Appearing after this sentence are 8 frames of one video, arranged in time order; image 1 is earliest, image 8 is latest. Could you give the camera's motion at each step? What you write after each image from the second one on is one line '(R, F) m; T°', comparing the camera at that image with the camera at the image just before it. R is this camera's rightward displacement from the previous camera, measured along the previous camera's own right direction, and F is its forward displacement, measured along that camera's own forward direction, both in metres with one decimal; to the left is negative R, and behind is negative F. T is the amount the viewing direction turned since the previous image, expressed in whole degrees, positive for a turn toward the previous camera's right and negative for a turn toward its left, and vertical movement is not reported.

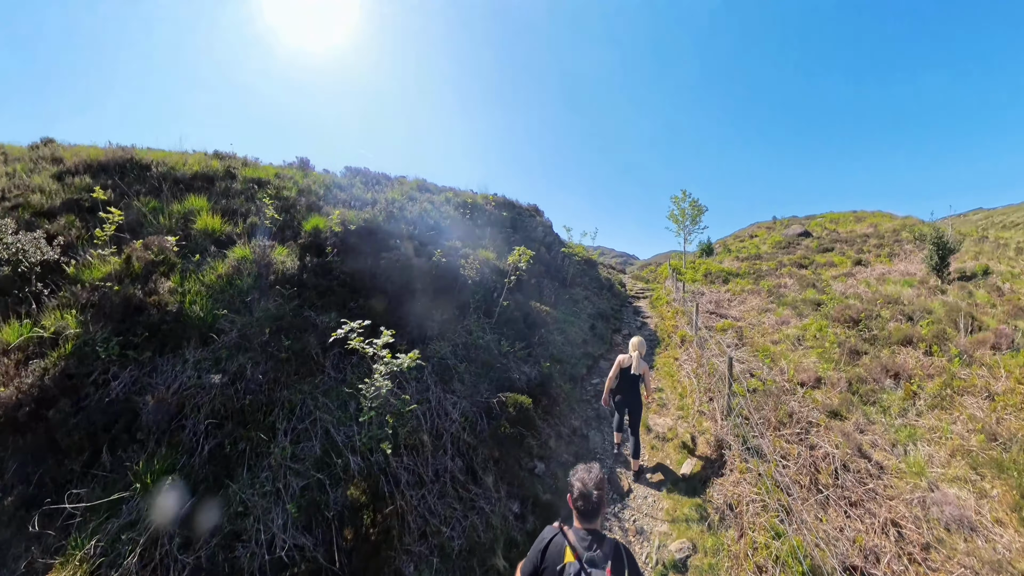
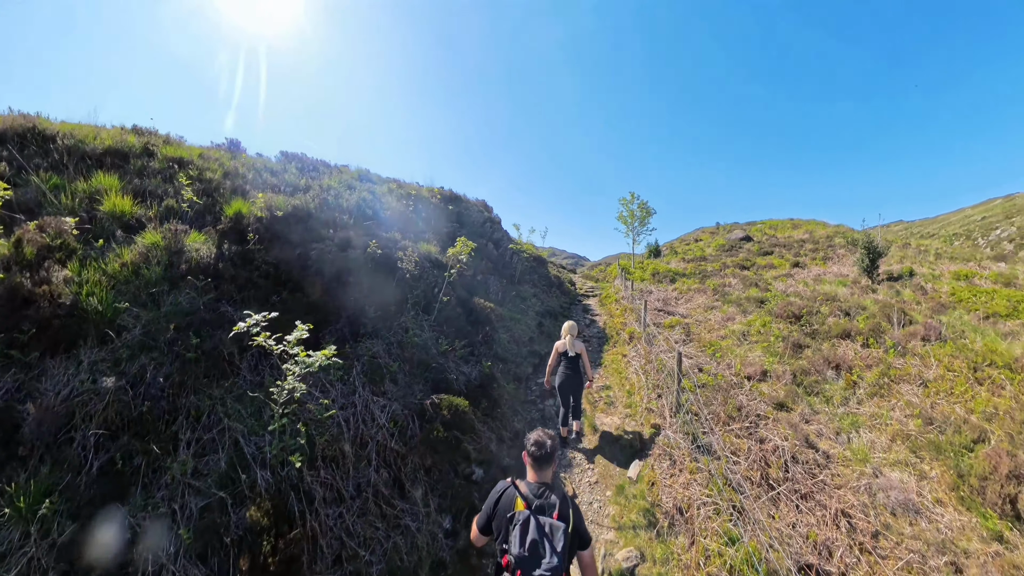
(+0.1, +0.4) m; +5°
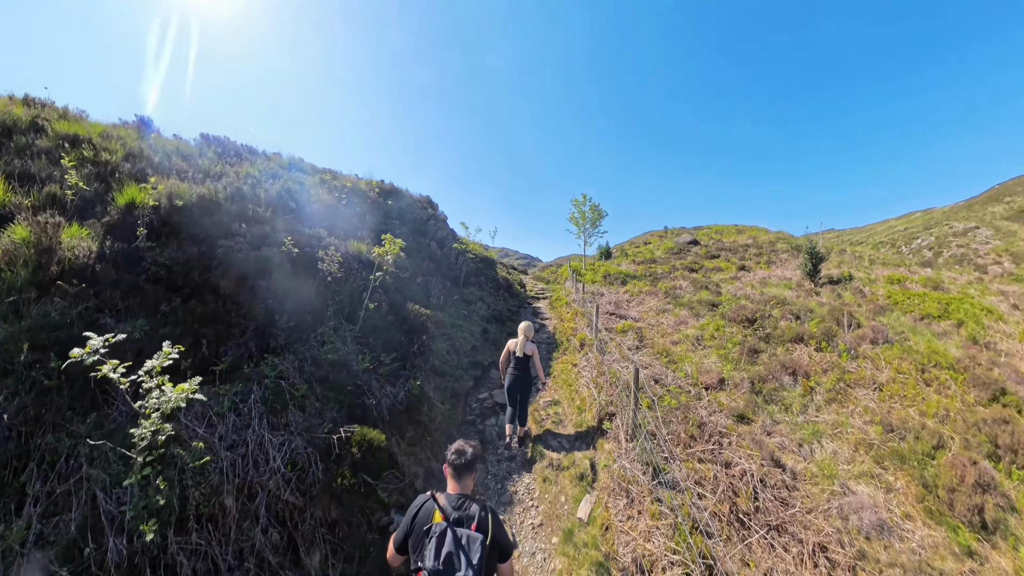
(+0.2, +0.7) m; +5°
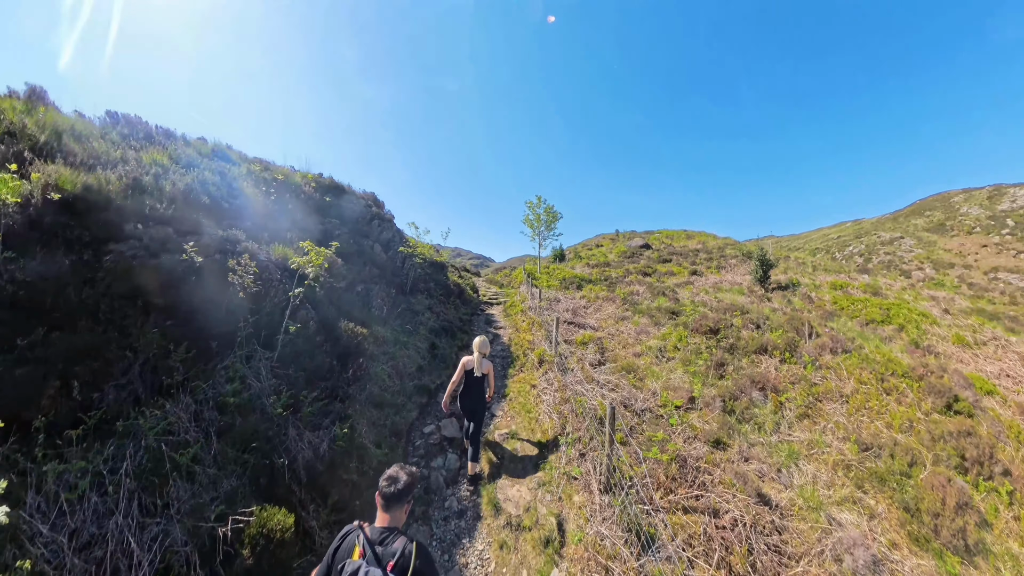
(0.0, +0.7) m; +5°
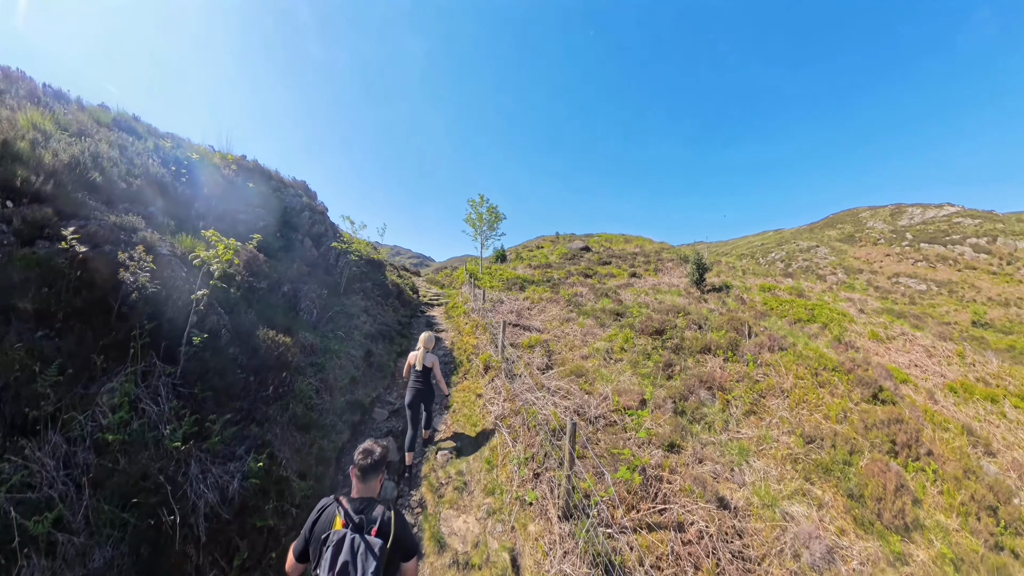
(-0.1, +0.4) m; +7°
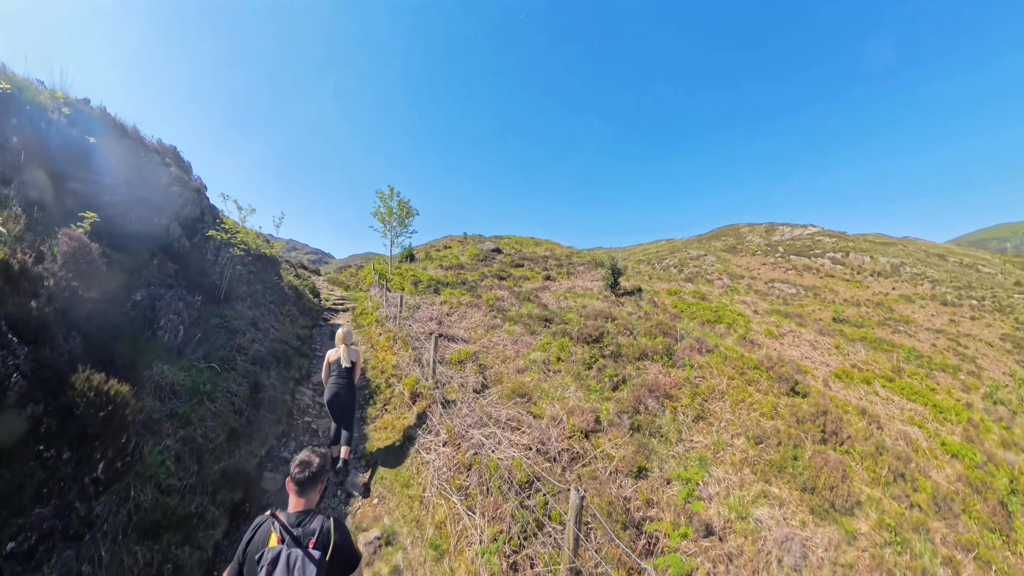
(-0.3, +1.1) m; +11°
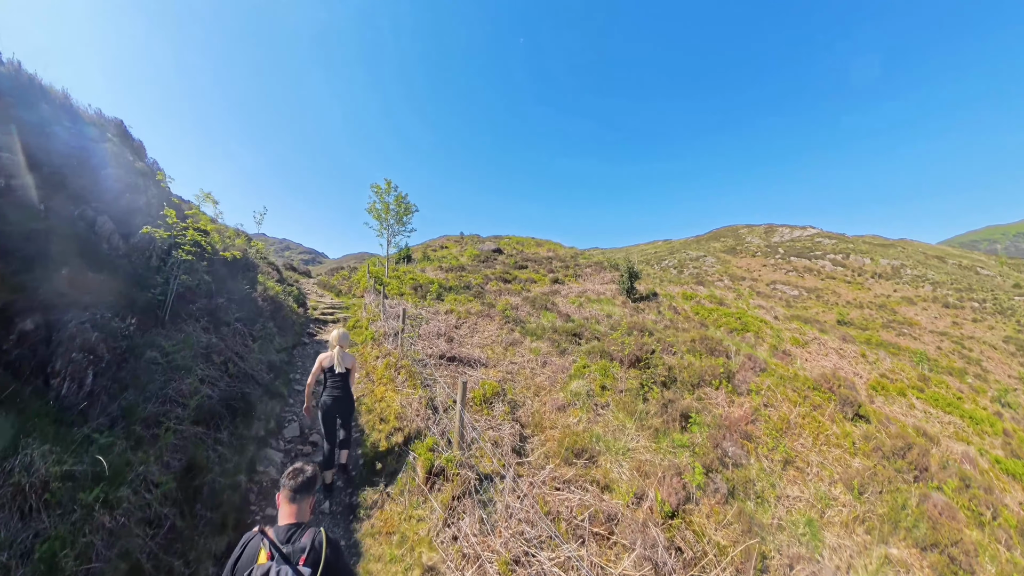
(-0.5, +1.7) m; +1°
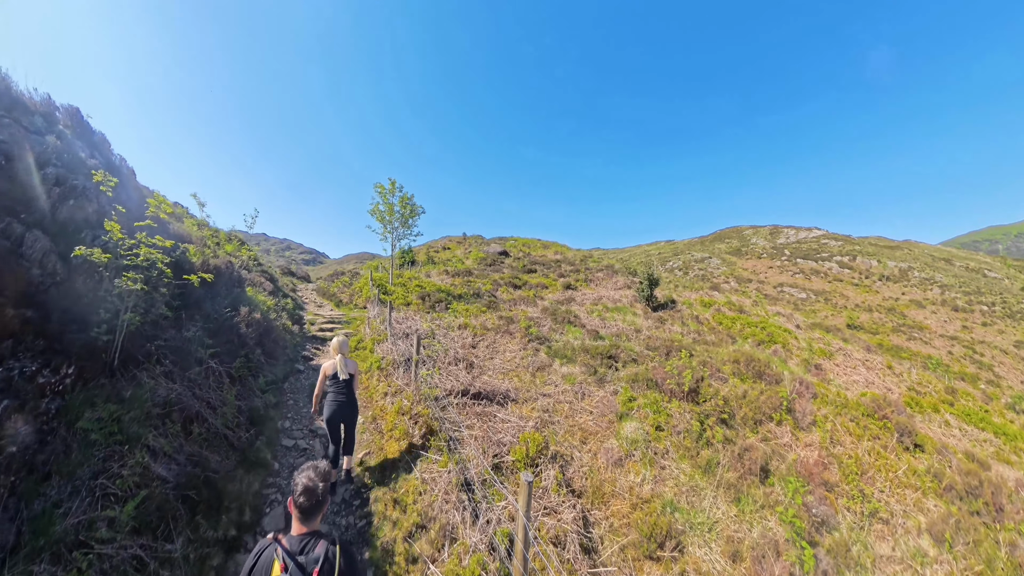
(-0.4, +1.1) m; 0°
